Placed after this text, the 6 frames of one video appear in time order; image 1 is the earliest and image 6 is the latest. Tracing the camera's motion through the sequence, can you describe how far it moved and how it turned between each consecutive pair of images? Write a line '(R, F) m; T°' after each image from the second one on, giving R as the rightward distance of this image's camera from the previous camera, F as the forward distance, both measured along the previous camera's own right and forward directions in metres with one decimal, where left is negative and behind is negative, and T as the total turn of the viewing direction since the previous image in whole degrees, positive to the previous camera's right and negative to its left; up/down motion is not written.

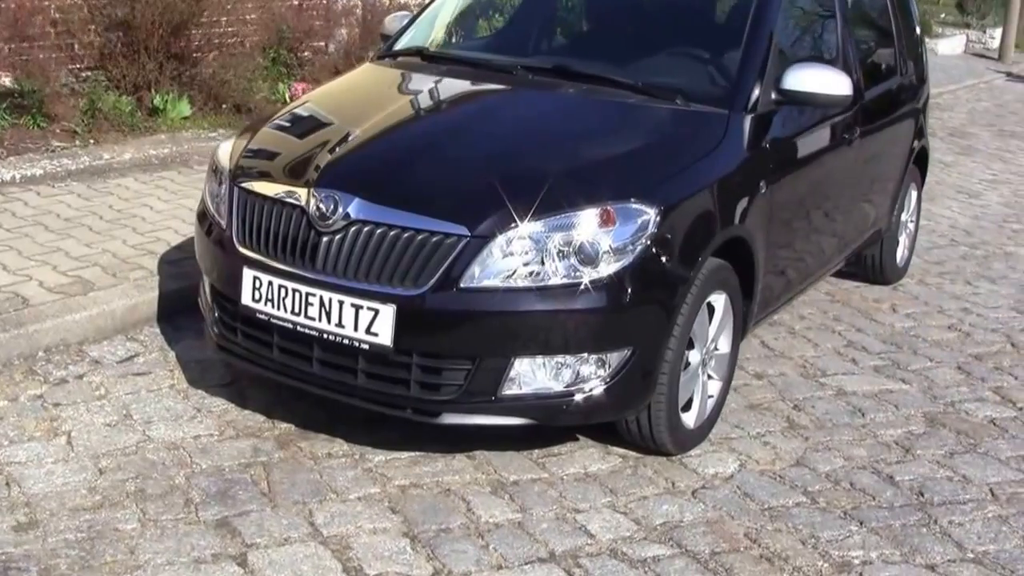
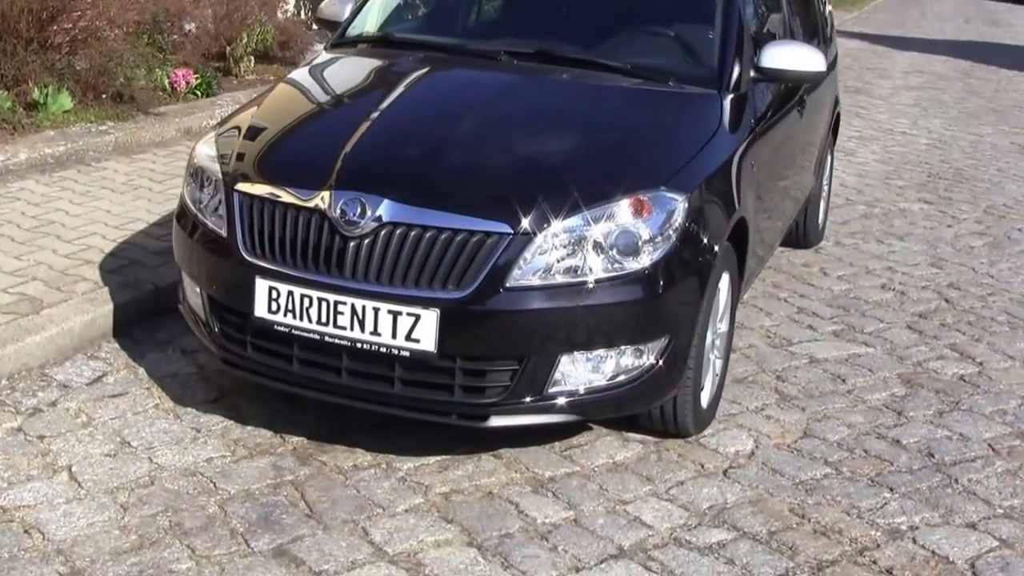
(-0.8, +0.1) m; +10°
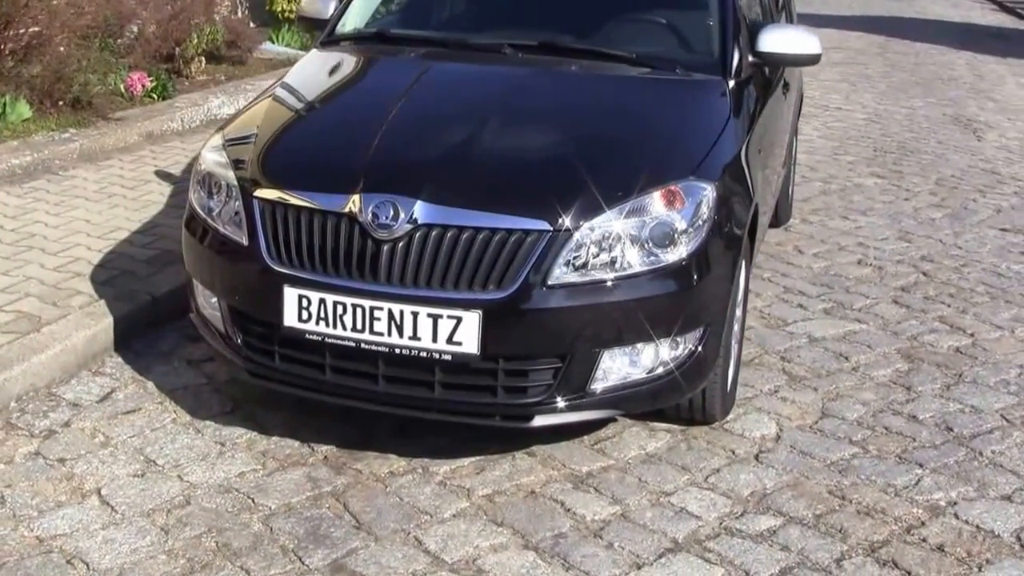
(-0.4, +0.1) m; +4°
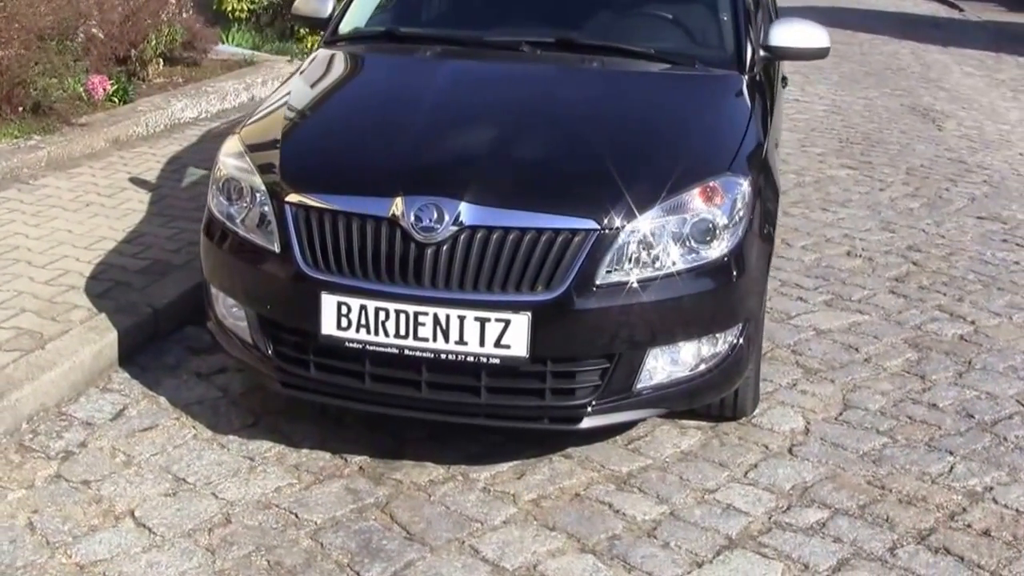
(-0.4, +0.1) m; +4°
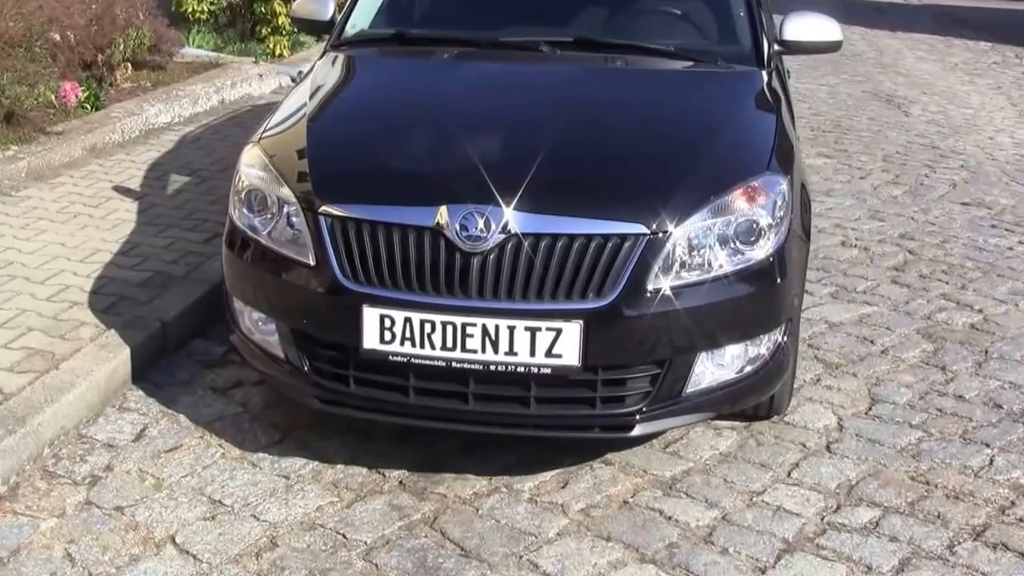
(-0.3, +0.1) m; +3°
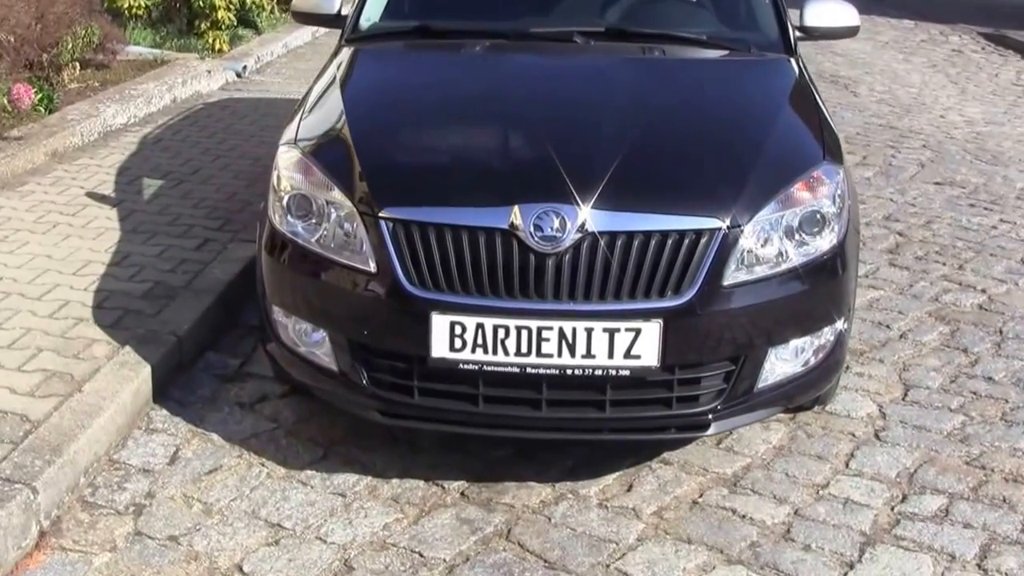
(-0.5, +0.1) m; +5°
